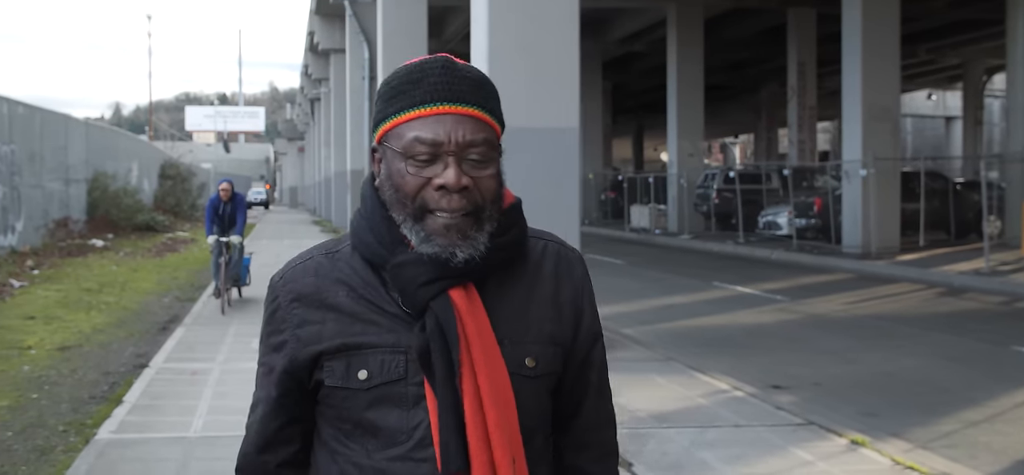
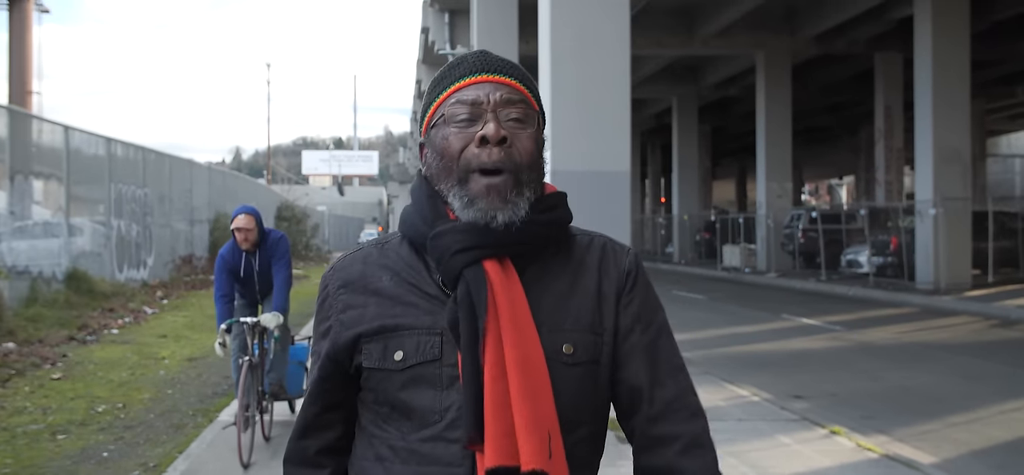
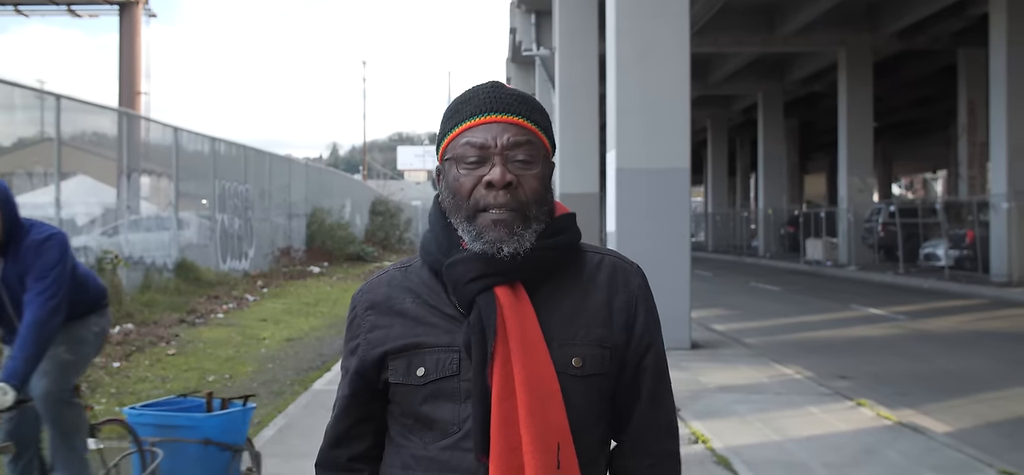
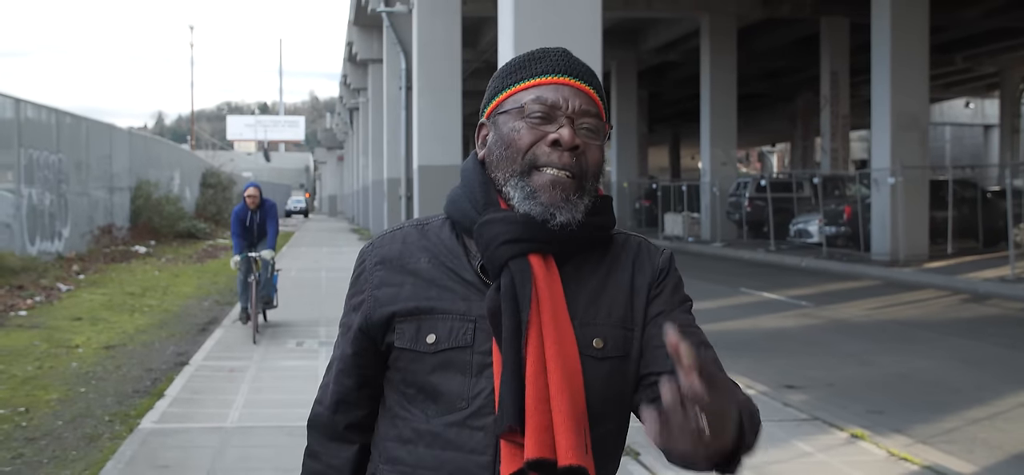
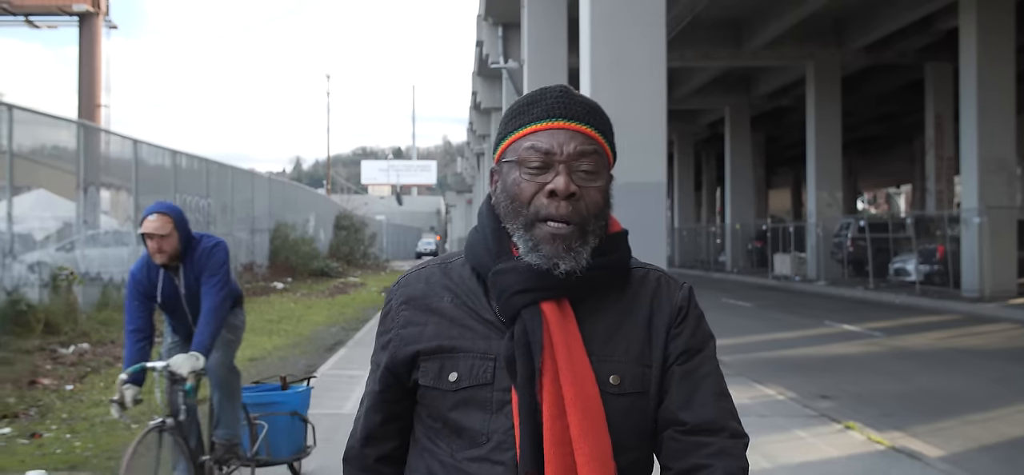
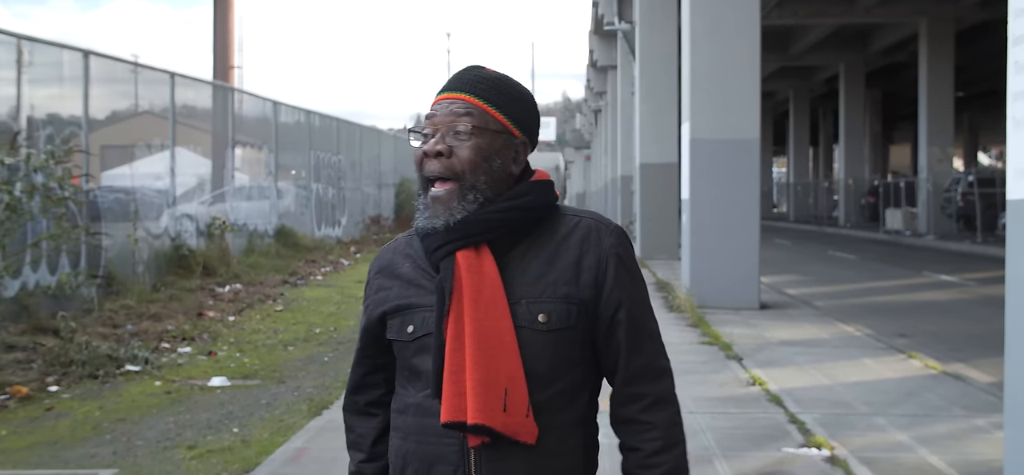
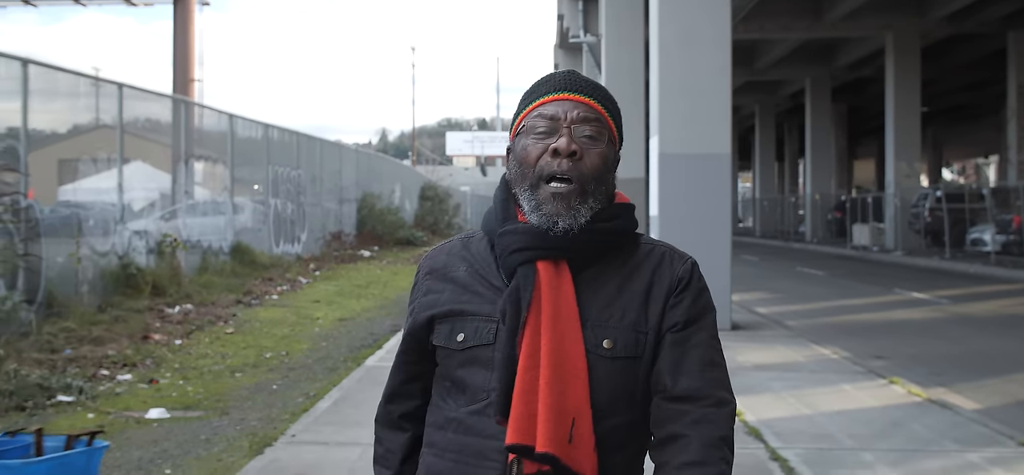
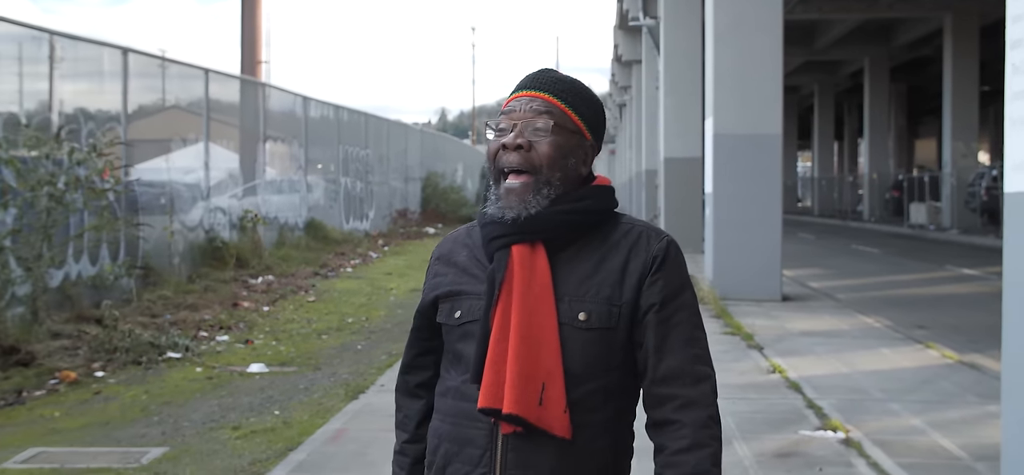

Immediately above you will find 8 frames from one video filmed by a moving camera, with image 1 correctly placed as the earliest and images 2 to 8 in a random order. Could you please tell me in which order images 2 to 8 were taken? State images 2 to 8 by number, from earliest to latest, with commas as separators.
4, 2, 5, 3, 7, 6, 8
